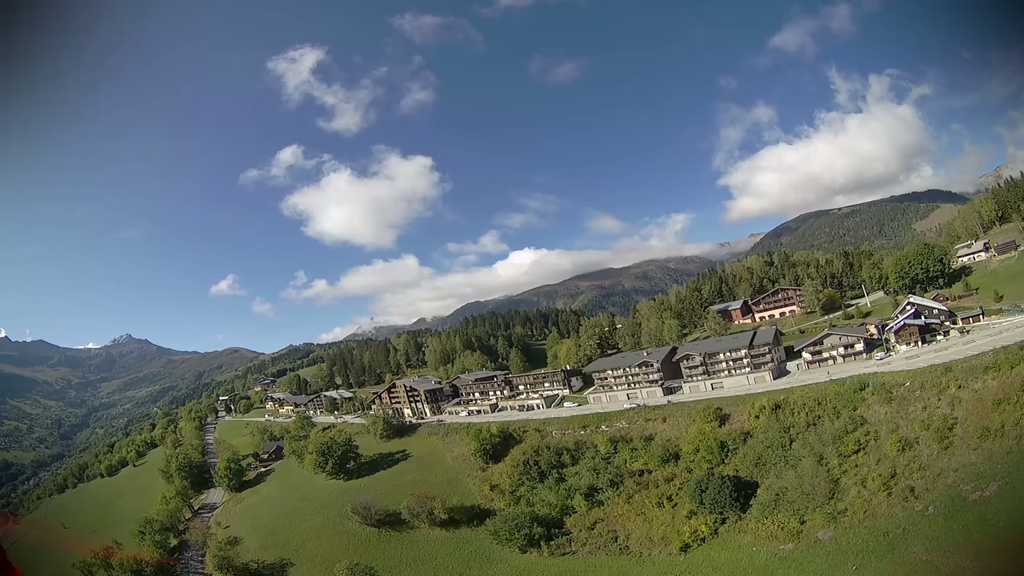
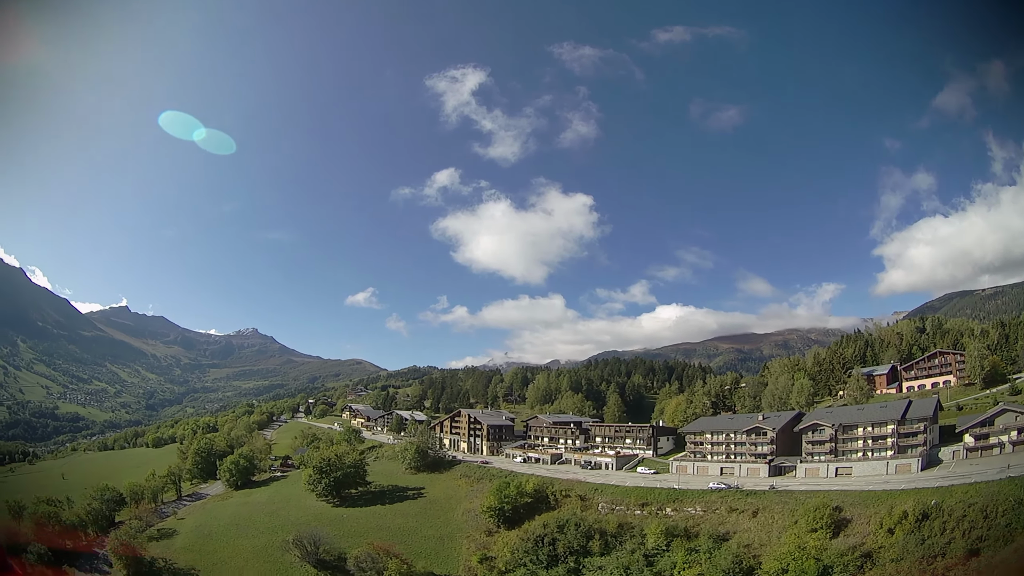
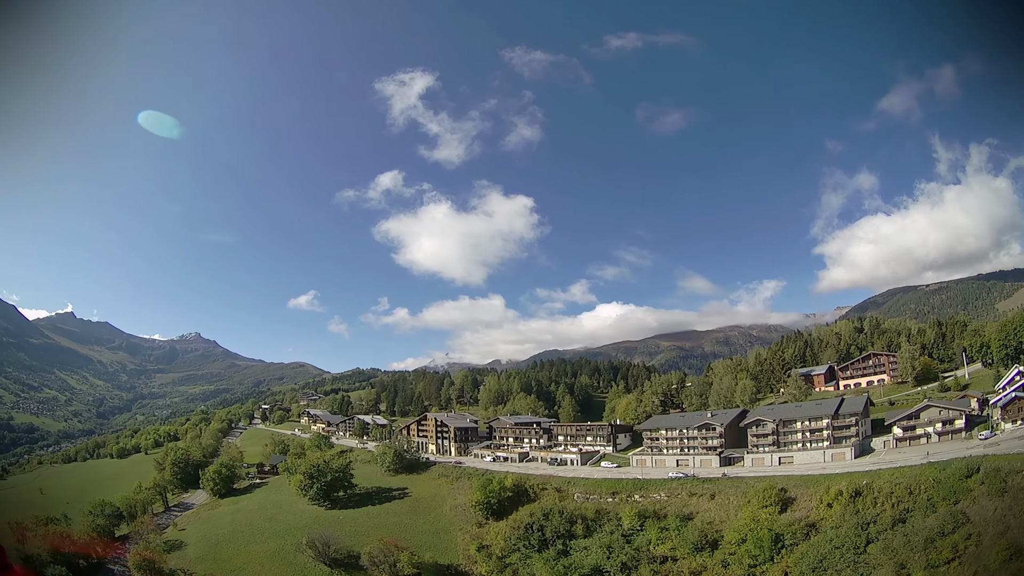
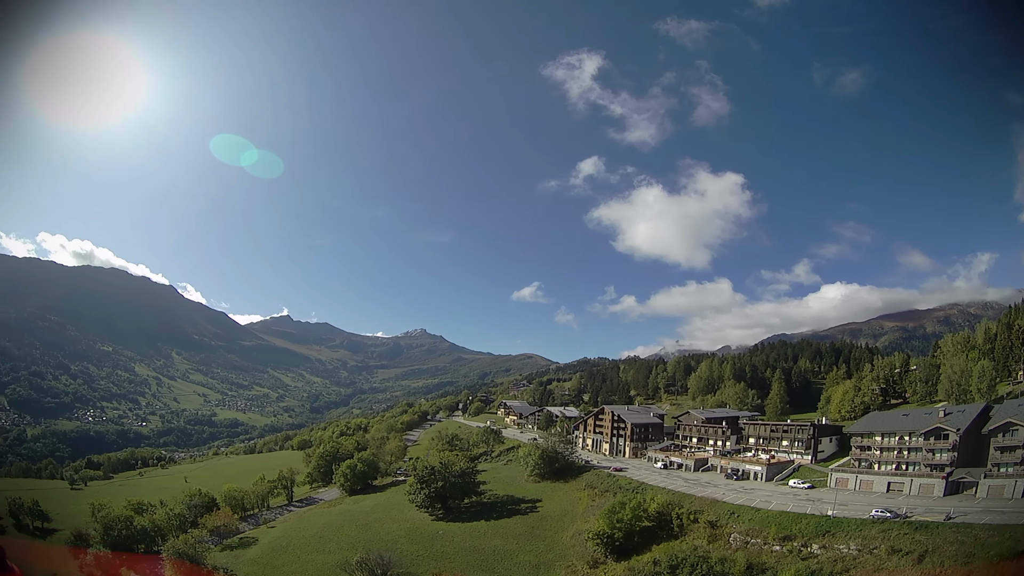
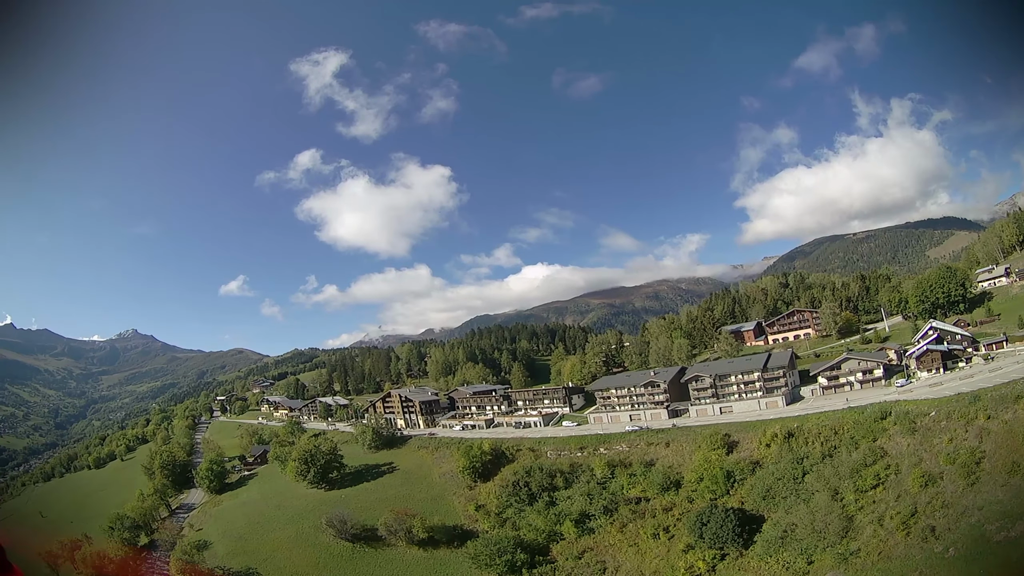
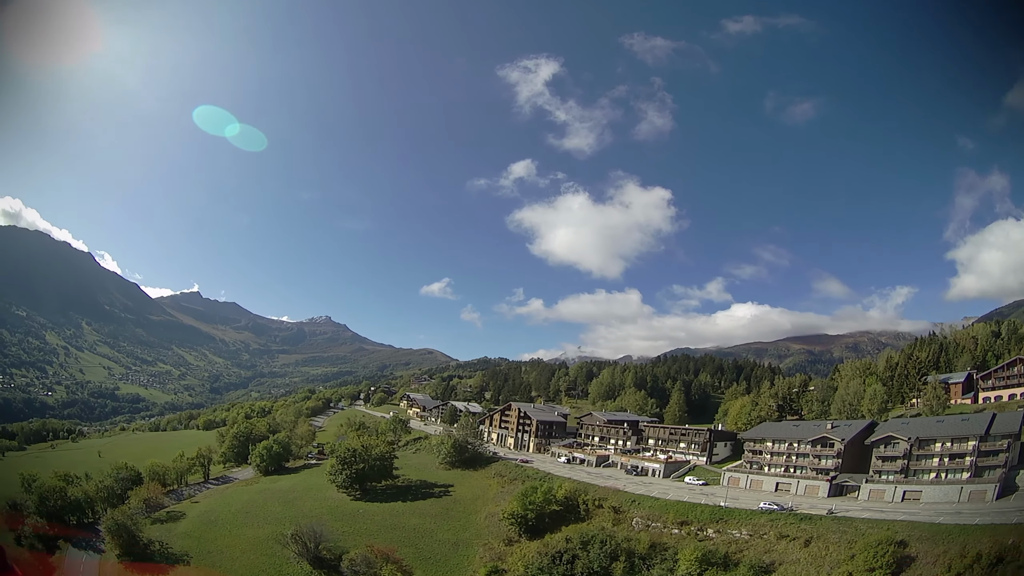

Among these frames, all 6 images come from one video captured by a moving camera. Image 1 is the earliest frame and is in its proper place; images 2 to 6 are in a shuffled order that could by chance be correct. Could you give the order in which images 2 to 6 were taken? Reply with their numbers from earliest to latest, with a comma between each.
5, 3, 2, 6, 4
